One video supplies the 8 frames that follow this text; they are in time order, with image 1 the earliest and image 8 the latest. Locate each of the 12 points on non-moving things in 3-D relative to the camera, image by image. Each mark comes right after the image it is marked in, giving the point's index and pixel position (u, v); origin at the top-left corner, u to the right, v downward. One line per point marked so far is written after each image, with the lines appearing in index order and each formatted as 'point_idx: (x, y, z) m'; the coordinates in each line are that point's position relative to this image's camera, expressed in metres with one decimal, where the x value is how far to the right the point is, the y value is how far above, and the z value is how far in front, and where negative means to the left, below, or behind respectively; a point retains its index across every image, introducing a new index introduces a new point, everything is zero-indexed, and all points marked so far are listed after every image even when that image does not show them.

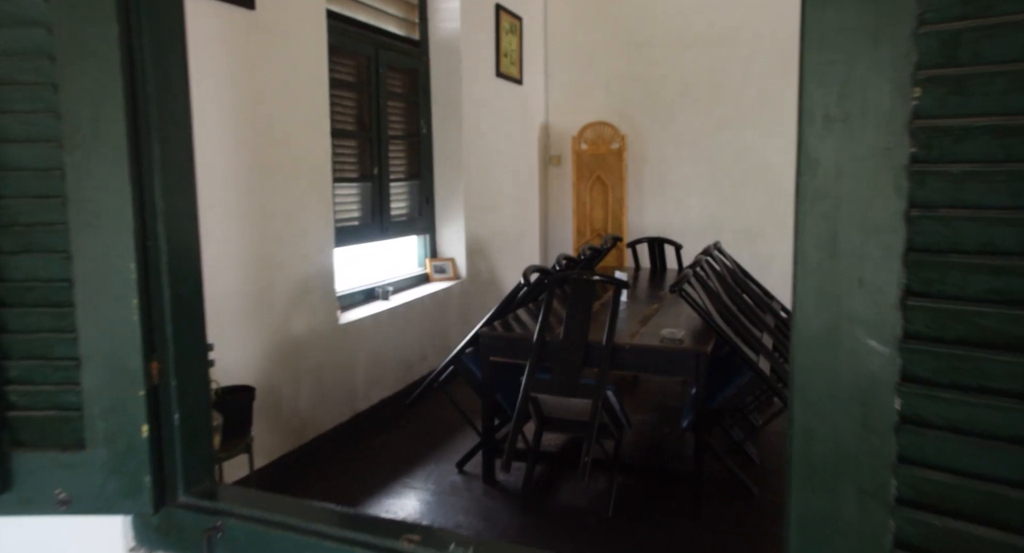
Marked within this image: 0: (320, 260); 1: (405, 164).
0: (-0.8, +0.1, +3.3) m
1: (-0.6, +0.7, +4.5) m
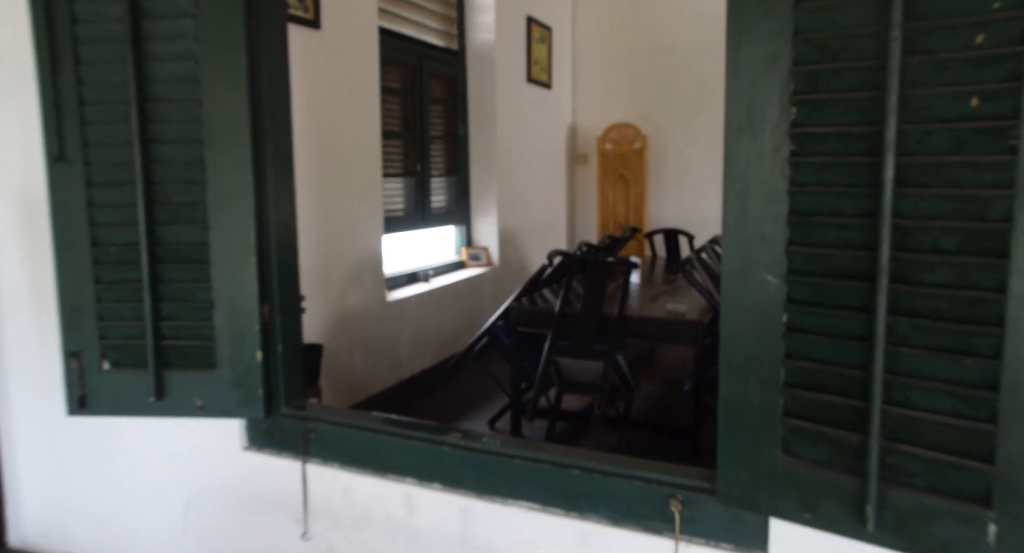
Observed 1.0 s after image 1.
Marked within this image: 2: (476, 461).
0: (-0.7, +0.2, +3.8) m
1: (-0.5, +0.8, +5.0) m
2: (-0.1, -0.4, +1.7) m
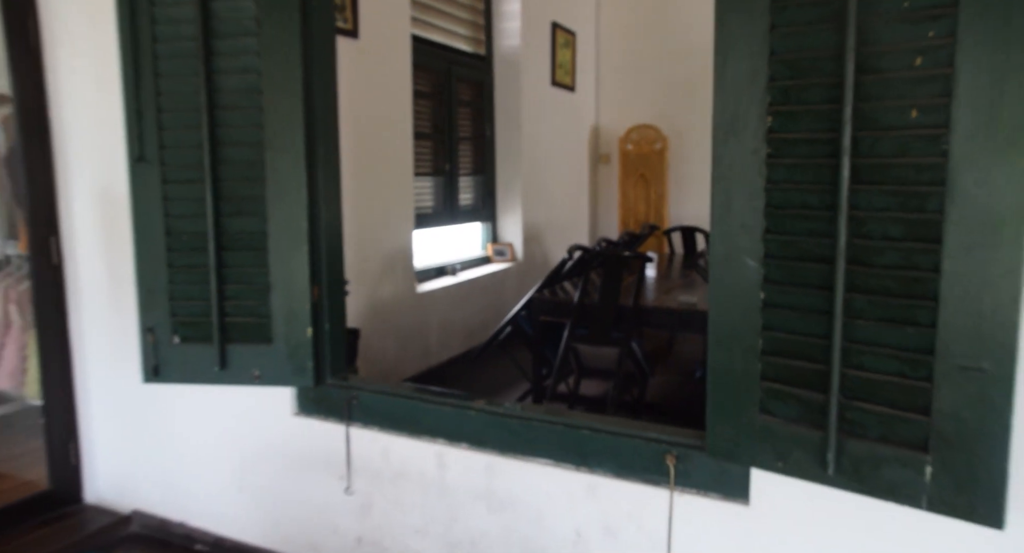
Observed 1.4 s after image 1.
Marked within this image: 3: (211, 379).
0: (-0.6, +0.2, +4.1) m
1: (-0.3, +0.8, +5.3) m
2: (0.0, -0.4, +2.0) m
3: (-0.9, -0.3, +2.2) m
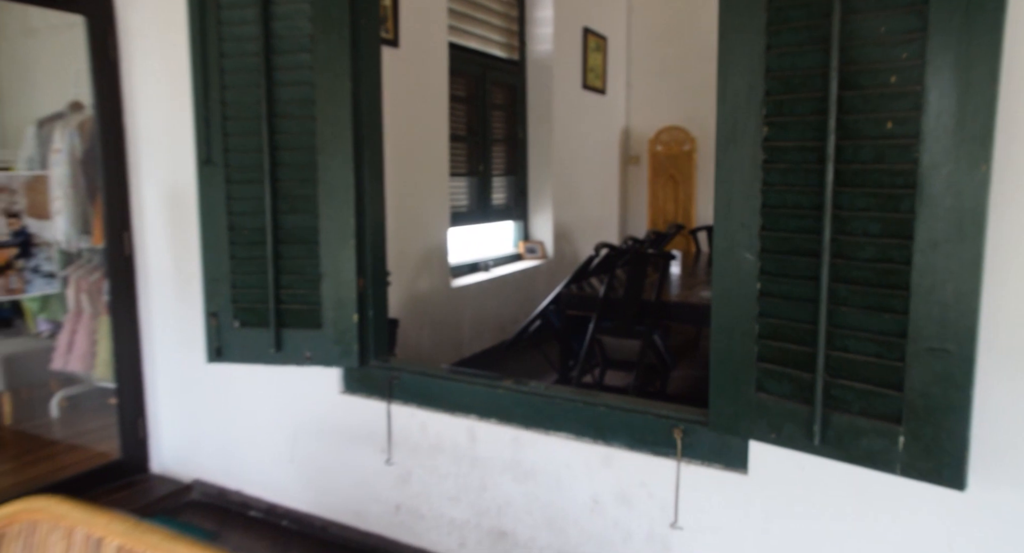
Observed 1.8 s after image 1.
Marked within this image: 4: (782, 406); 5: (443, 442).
0: (-0.4, +0.2, +4.3) m
1: (-0.1, +0.8, +5.5) m
2: (0.0, -0.4, +2.2) m
3: (-0.8, -0.3, +2.5) m
4: (+0.6, -0.3, +1.7) m
5: (-0.2, -0.5, +2.3) m
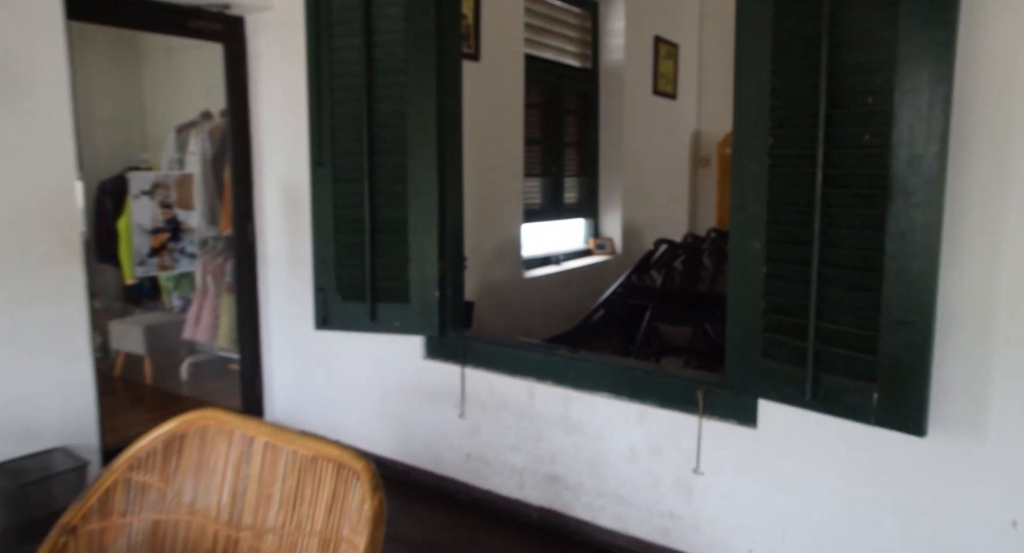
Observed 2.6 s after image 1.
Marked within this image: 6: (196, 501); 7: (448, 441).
0: (0.0, +0.3, +4.8) m
1: (+0.5, +0.9, +5.9) m
2: (+0.2, -0.3, +2.6) m
3: (-0.6, -0.2, +3.0) m
4: (+0.7, -0.3, +2.1) m
5: (0.0, -0.4, +2.8) m
6: (-0.8, -0.5, +1.8) m
7: (-0.2, -0.6, +2.9) m
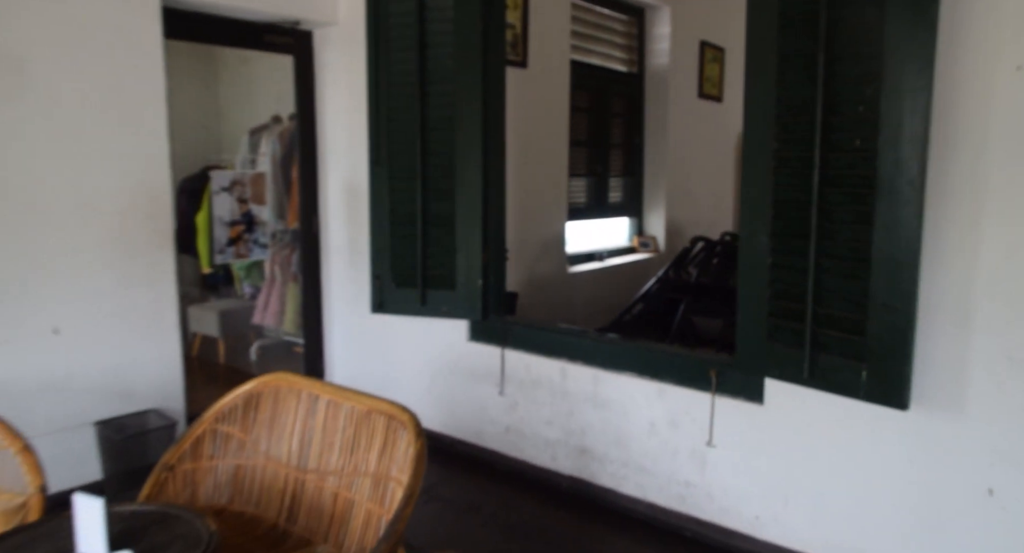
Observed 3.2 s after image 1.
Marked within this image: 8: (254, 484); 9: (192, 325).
0: (+0.3, +0.3, +5.1) m
1: (+0.9, +0.9, +6.1) m
2: (+0.3, -0.3, +2.8) m
3: (-0.4, -0.1, +3.3) m
4: (+0.8, -0.2, +2.3) m
5: (+0.1, -0.4, +3.1) m
6: (-0.7, -0.5, +2.2) m
7: (-0.1, -0.6, +3.2) m
8: (-0.7, -0.6, +2.2) m
9: (-1.5, -0.2, +3.5) m
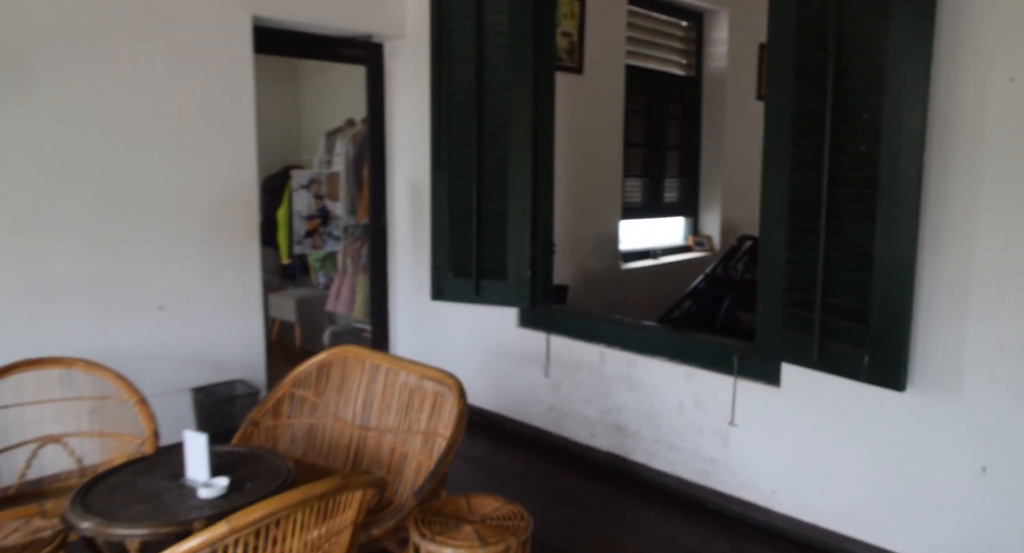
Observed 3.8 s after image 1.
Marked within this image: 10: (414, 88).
0: (+0.7, +0.4, +5.3) m
1: (+1.4, +0.9, +6.3) m
2: (+0.5, -0.2, +3.1) m
3: (-0.2, -0.1, +3.6) m
4: (+0.9, -0.2, +2.5) m
5: (+0.3, -0.4, +3.3) m
6: (-0.6, -0.4, +2.5) m
7: (+0.1, -0.6, +3.5) m
8: (-0.6, -0.5, +2.5) m
9: (-1.2, -0.2, +3.9) m
10: (-0.5, +1.0, +4.0) m
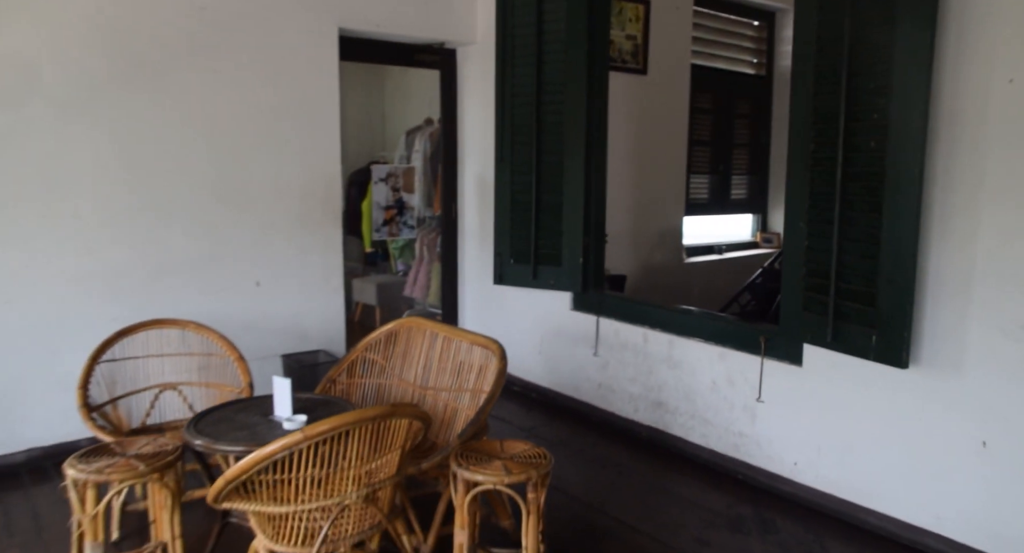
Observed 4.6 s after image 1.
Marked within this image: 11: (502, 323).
0: (+1.2, +0.4, +5.5) m
1: (+2.0, +1.0, +6.5) m
2: (+0.7, -0.2, +3.4) m
3: (+0.1, 0.0, +3.9) m
4: (+1.1, -0.2, +2.7) m
5: (+0.6, -0.3, +3.6) m
6: (-0.4, -0.4, +2.9) m
7: (+0.4, -0.5, +3.9) m
8: (-0.5, -0.5, +2.9) m
9: (-0.9, -0.1, +4.3) m
10: (-0.2, +1.1, +4.4) m
11: (-0.1, -0.3, +4.4) m
